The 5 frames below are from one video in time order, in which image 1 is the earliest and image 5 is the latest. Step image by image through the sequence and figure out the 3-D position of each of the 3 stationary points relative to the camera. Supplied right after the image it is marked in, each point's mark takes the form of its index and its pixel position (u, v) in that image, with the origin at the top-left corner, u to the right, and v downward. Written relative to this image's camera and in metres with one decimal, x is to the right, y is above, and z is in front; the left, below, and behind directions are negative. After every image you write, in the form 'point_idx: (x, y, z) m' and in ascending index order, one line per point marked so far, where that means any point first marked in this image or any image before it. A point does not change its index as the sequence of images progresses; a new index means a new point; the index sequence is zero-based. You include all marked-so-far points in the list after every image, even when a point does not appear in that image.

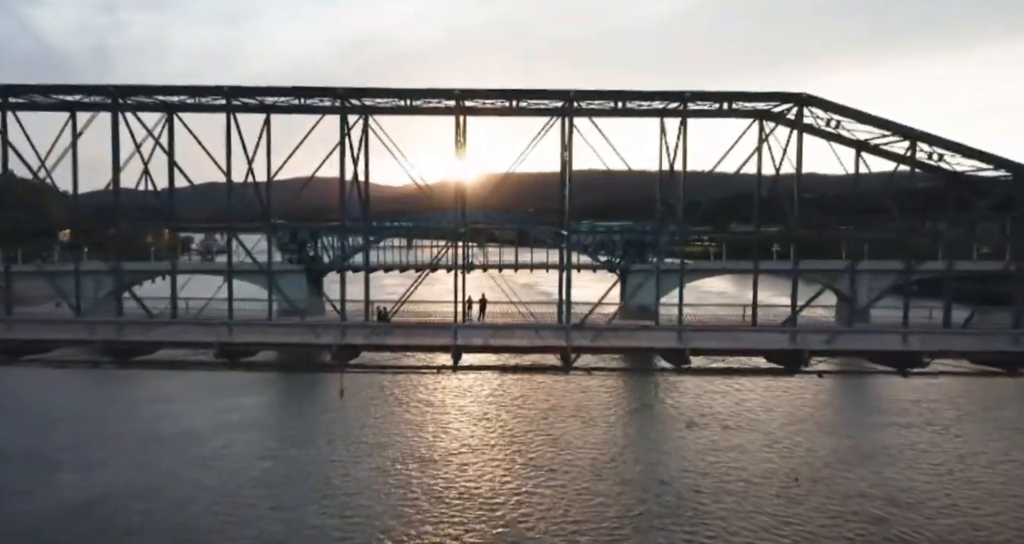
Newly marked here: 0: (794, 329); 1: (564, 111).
0: (+4.0, -0.8, +9.0) m
1: (+0.8, +2.6, +10.2) m
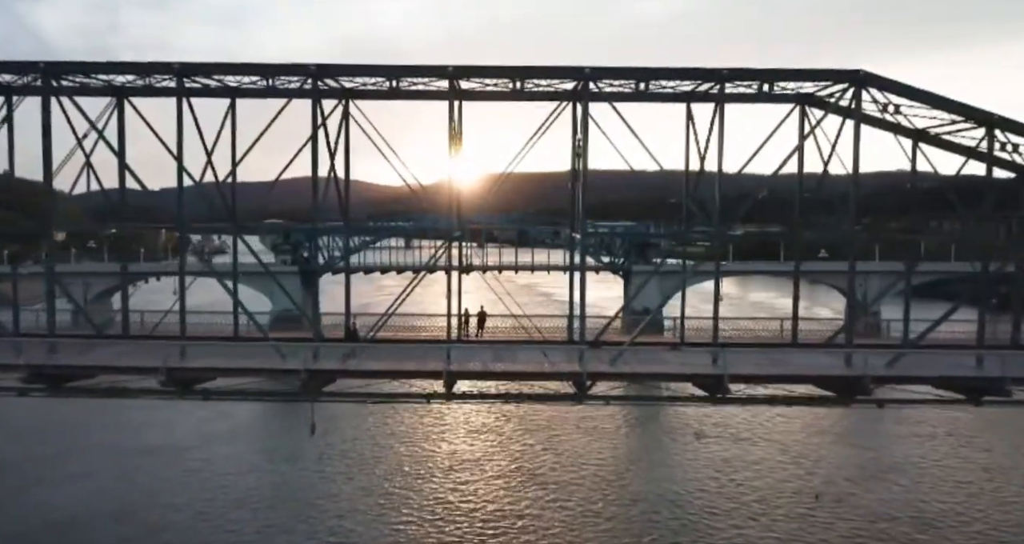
0: (+4.1, -0.9, +7.6) m
1: (+0.9, +2.5, +8.8) m
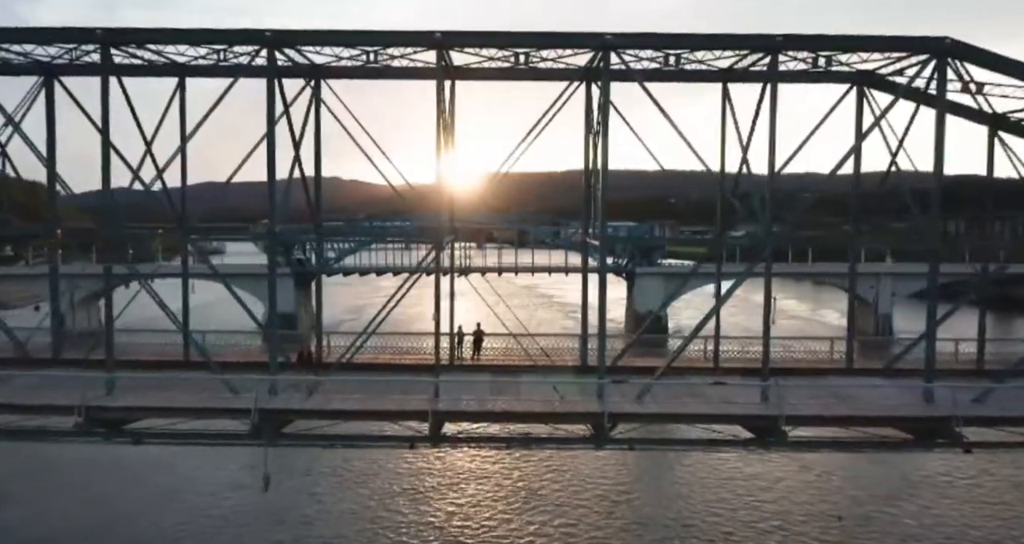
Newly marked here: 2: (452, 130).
0: (+4.1, -1.1, +6.2) m
1: (+0.9, +2.3, +7.4) m
2: (-0.9, +2.1, +9.5) m
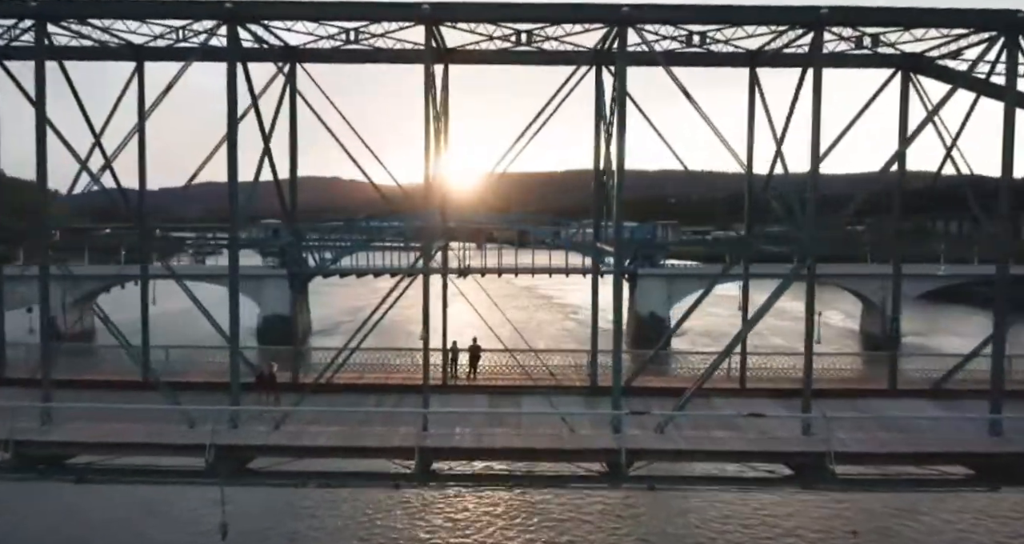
0: (+4.1, -1.2, +5.3) m
1: (+0.9, +2.2, +6.5) m
2: (-0.9, +2.0, +8.6) m
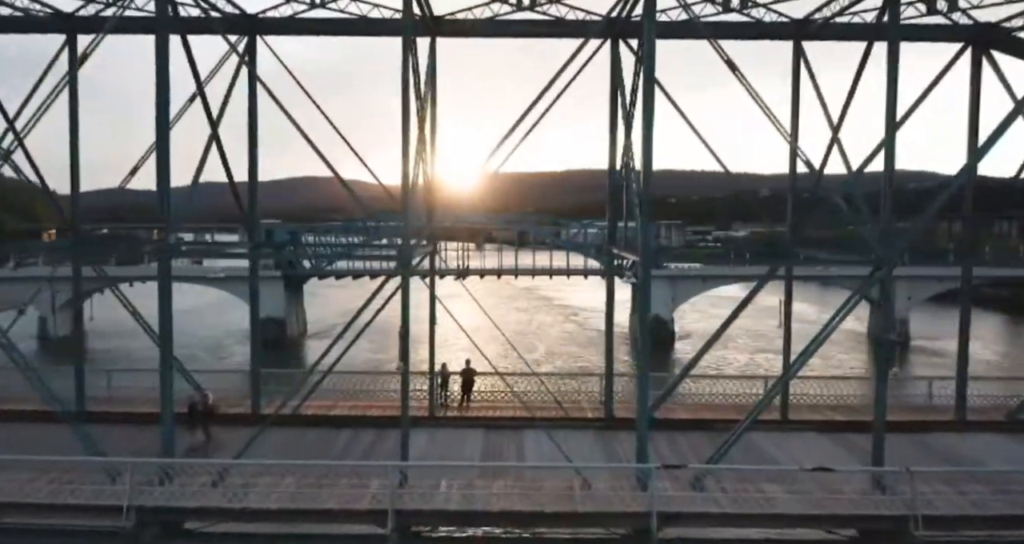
0: (+4.1, -1.3, +4.3) m
1: (+0.9, +2.1, +5.5) m
2: (-0.9, +1.9, +7.6) m
